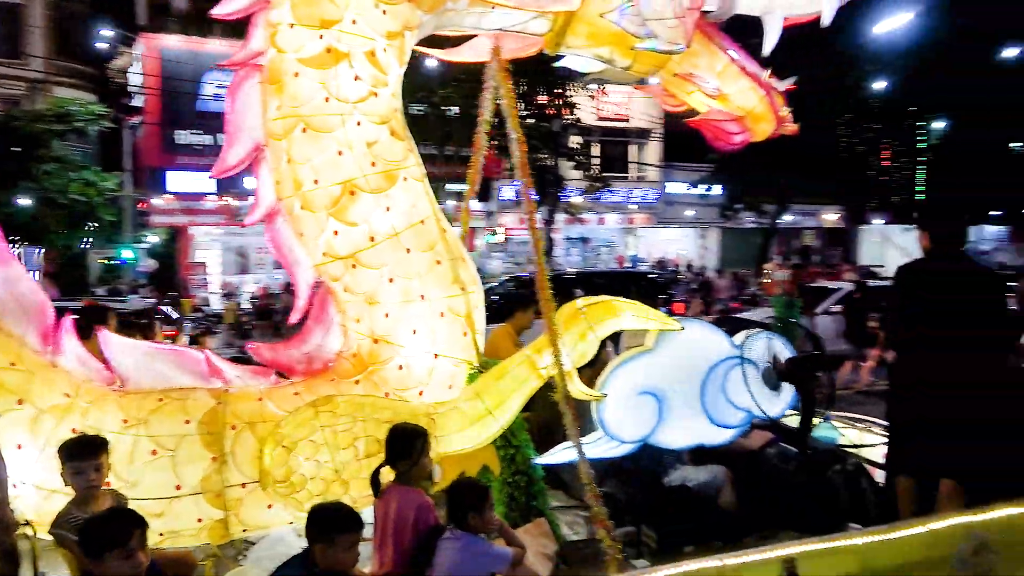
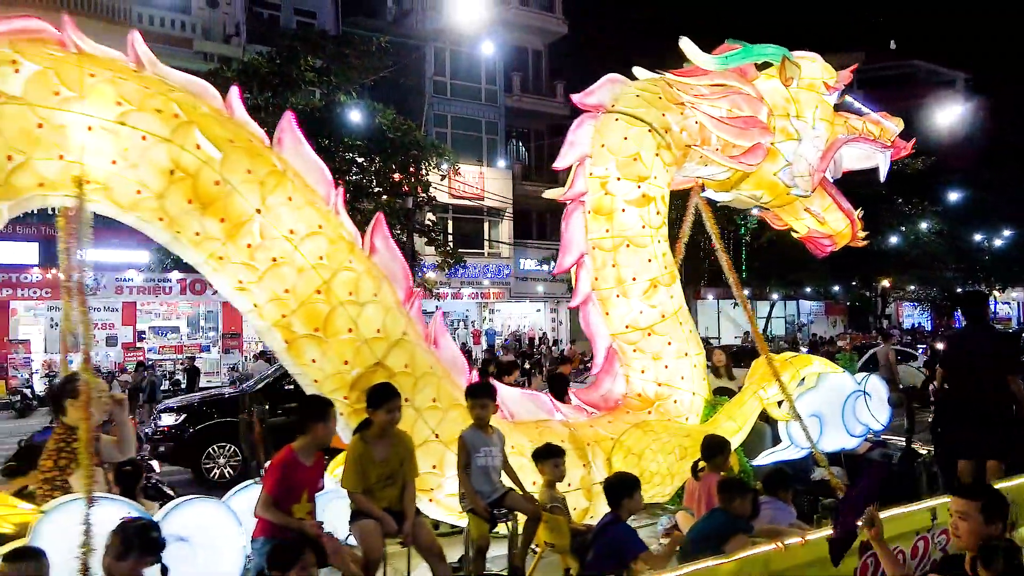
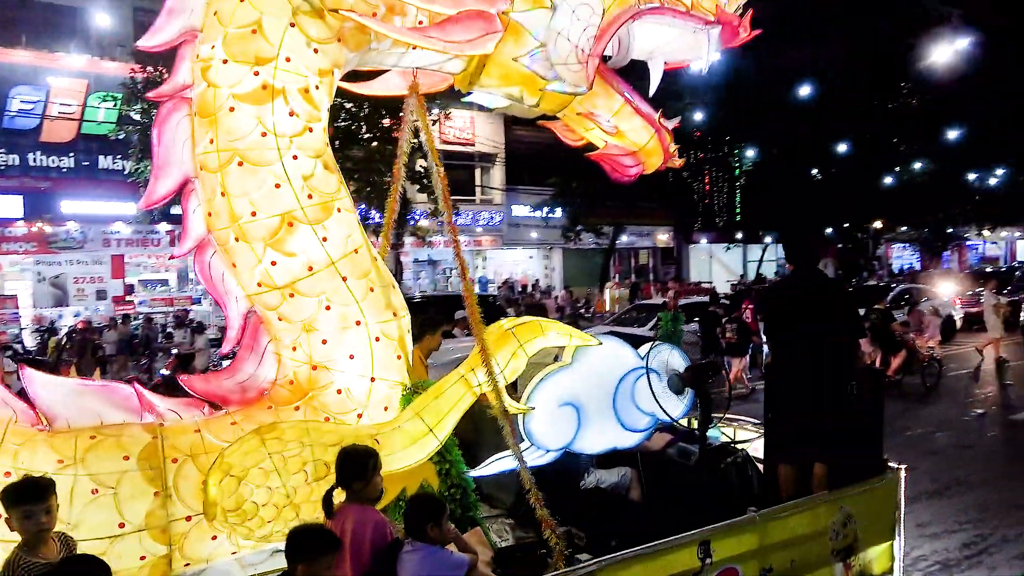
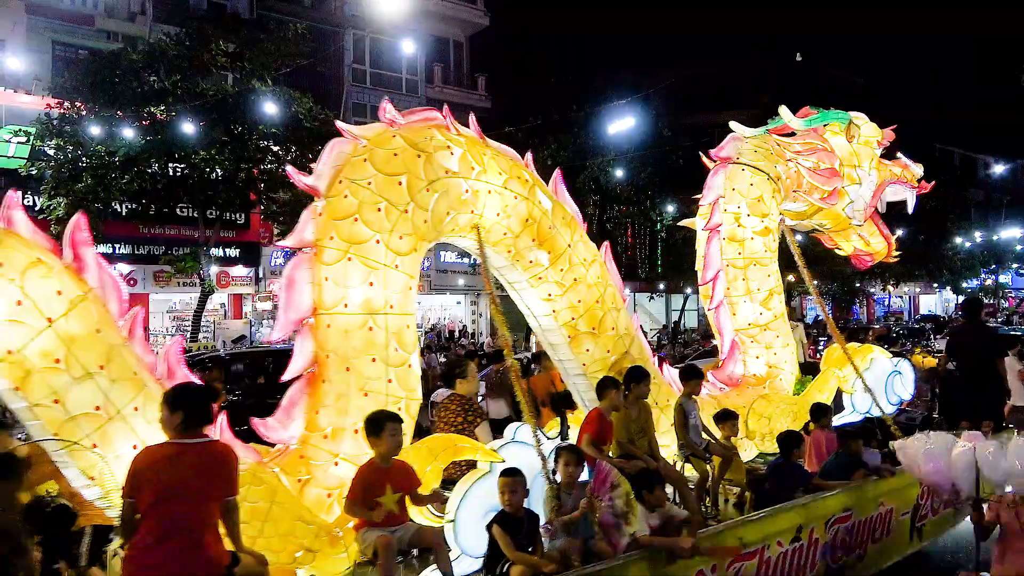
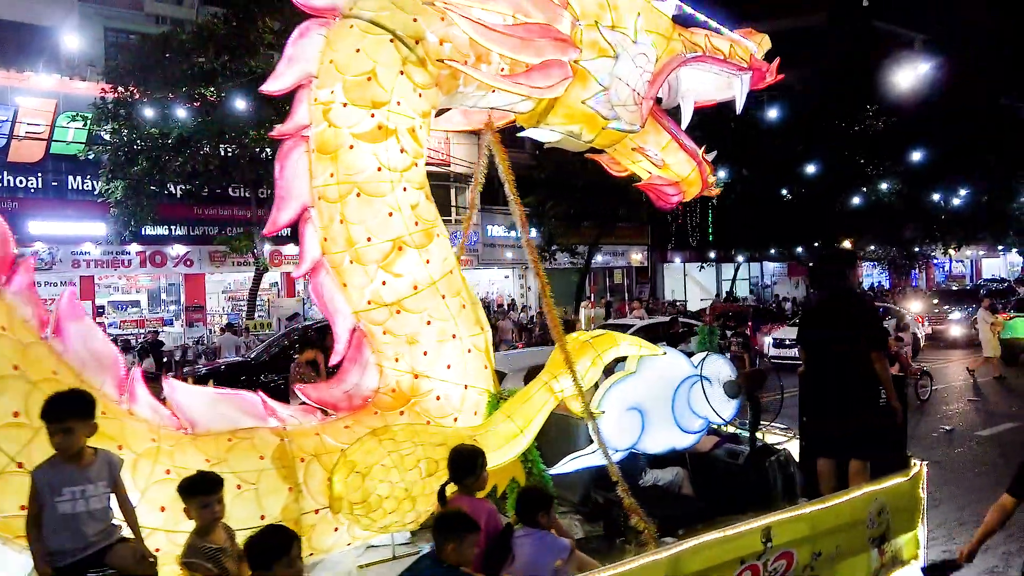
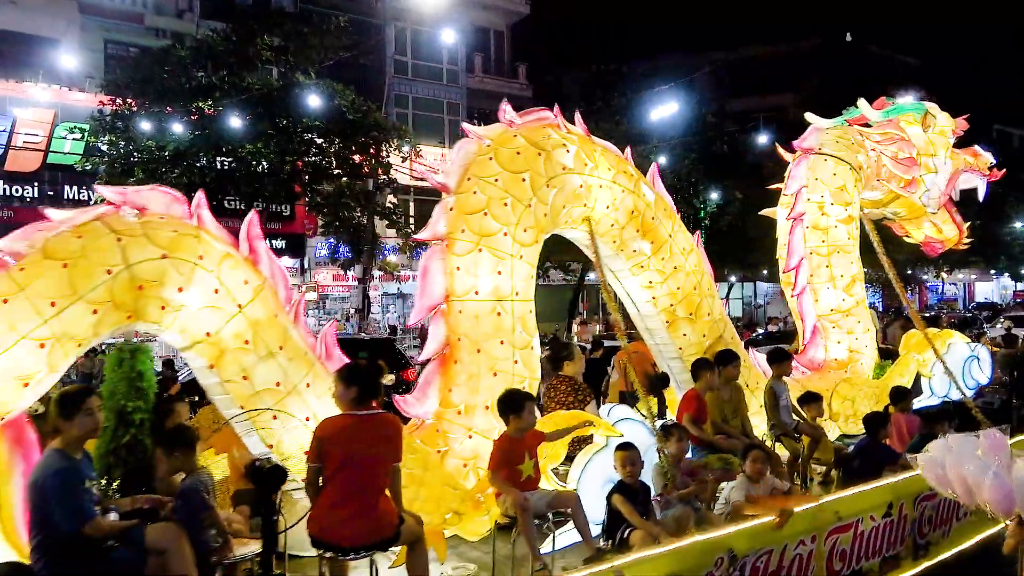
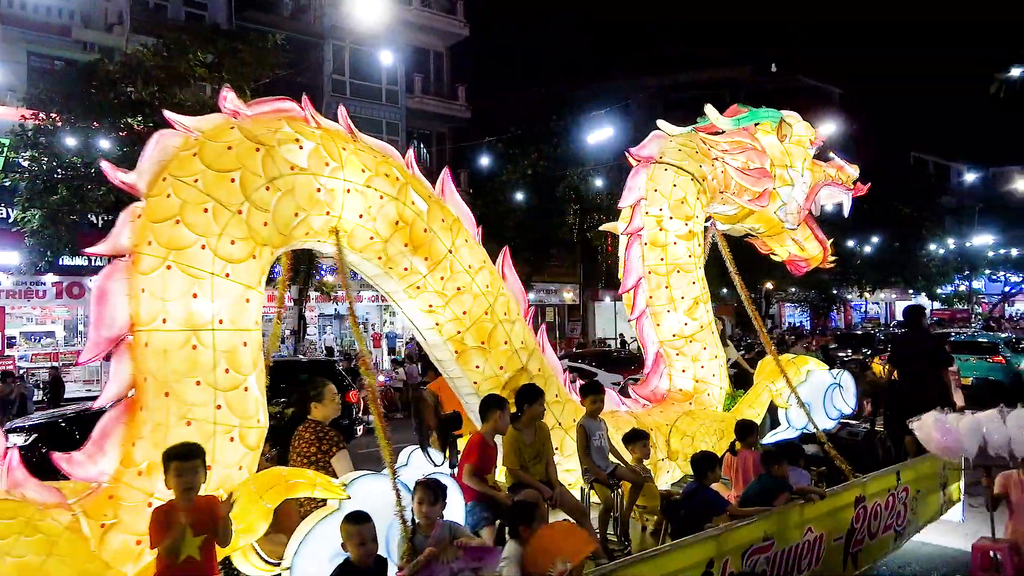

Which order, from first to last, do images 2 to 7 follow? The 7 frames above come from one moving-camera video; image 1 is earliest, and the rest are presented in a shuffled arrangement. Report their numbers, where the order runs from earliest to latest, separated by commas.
3, 5, 2, 7, 4, 6
